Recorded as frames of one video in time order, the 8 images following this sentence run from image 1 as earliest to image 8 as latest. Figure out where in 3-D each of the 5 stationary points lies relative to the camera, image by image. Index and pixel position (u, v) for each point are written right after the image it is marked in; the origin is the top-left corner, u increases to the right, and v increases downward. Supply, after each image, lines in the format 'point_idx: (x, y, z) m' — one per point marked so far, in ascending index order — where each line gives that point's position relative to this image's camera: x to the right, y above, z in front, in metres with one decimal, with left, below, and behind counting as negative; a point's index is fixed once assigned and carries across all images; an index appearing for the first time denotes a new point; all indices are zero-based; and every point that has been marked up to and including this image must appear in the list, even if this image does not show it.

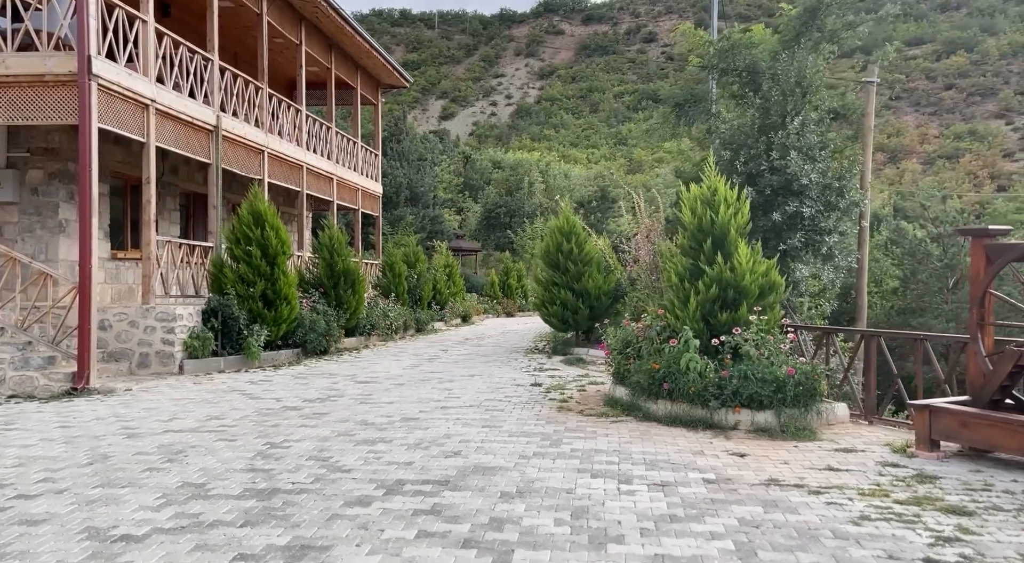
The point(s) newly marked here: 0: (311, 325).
0: (-3.3, -0.7, +12.7) m
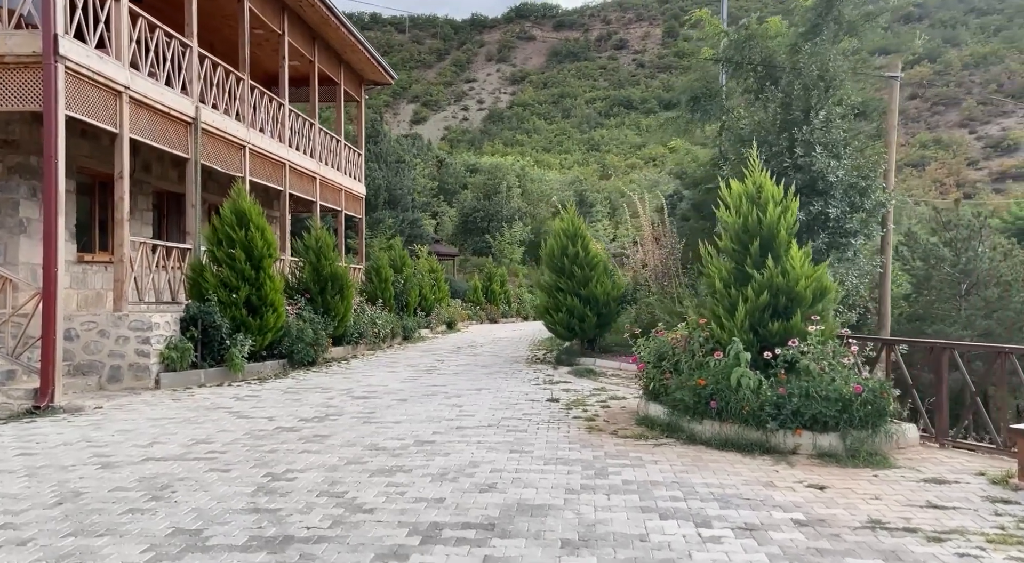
0: (-3.3, -0.8, +11.7) m
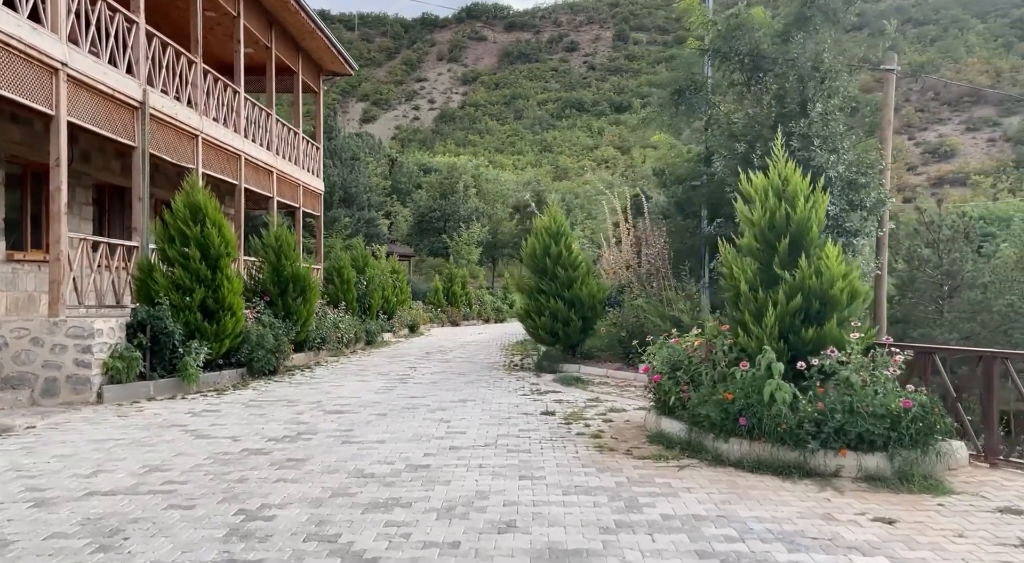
0: (-3.6, -0.8, +10.8) m
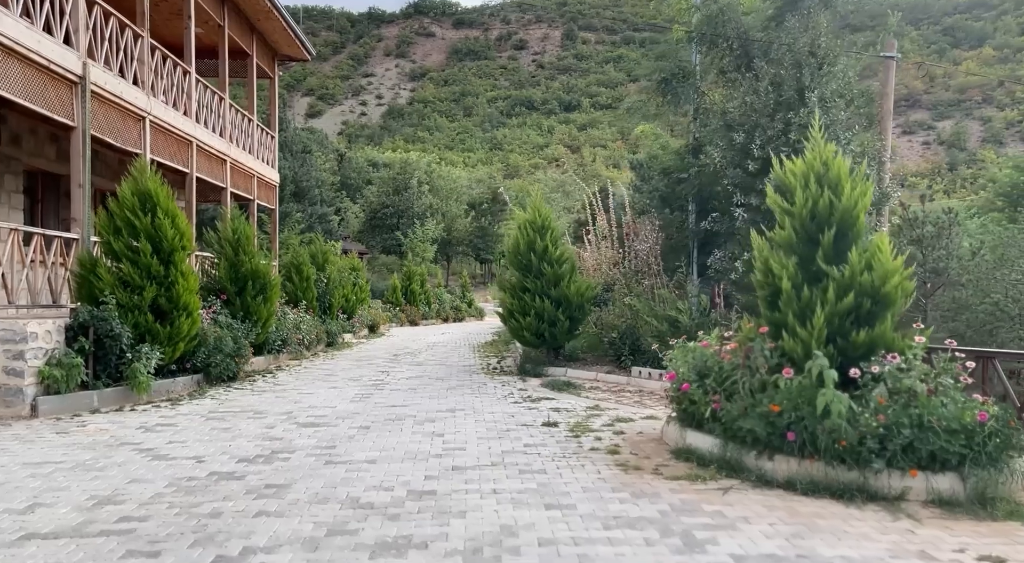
0: (-3.8, -0.8, +9.7) m
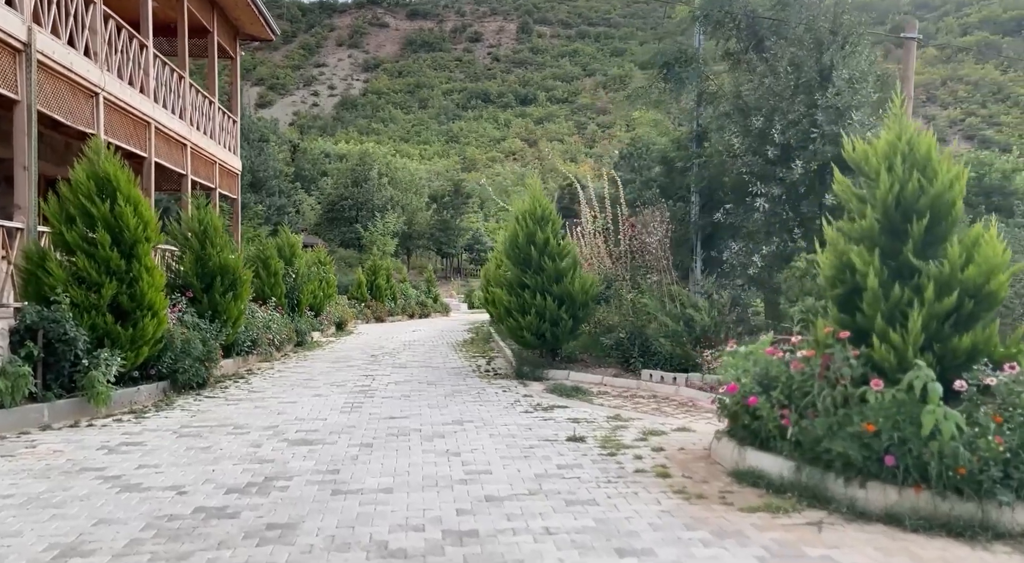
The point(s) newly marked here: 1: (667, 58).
0: (-3.7, -0.7, +8.7) m
1: (+2.3, +3.3, +11.3) m
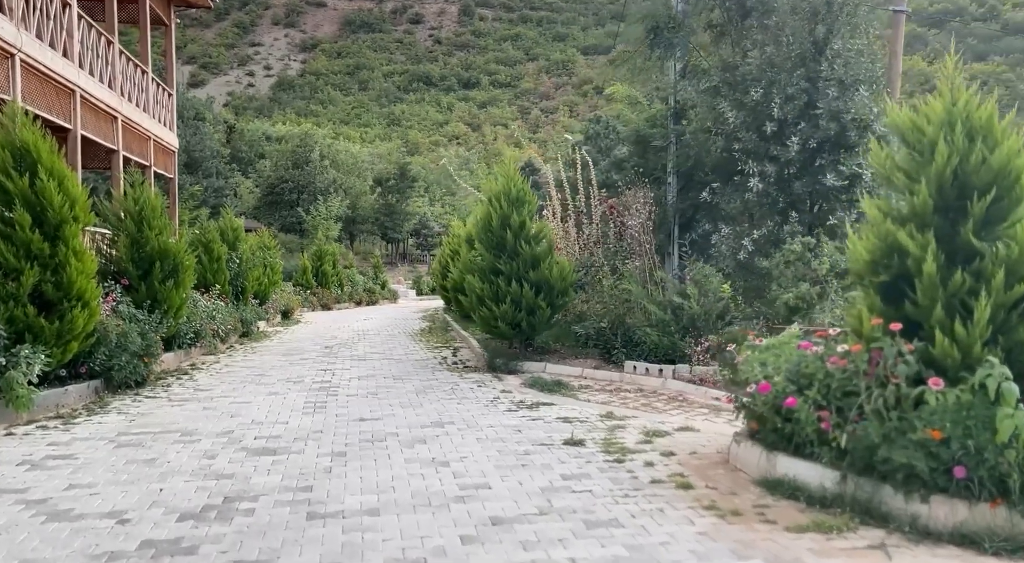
0: (-4.0, -0.6, +7.7) m
1: (+1.9, +3.5, +10.7) m
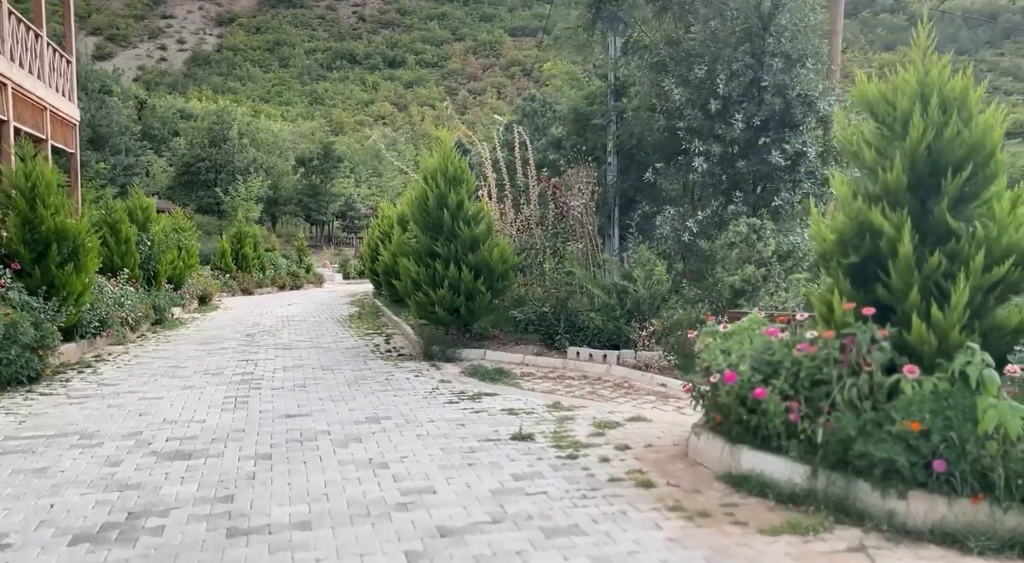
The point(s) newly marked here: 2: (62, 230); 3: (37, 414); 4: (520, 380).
0: (-4.5, -0.5, +6.9) m
1: (+1.0, +3.7, +10.3) m
2: (-4.9, +0.5, +8.4) m
3: (-3.7, -1.0, +6.1) m
4: (+0.1, -1.0, +7.4) m
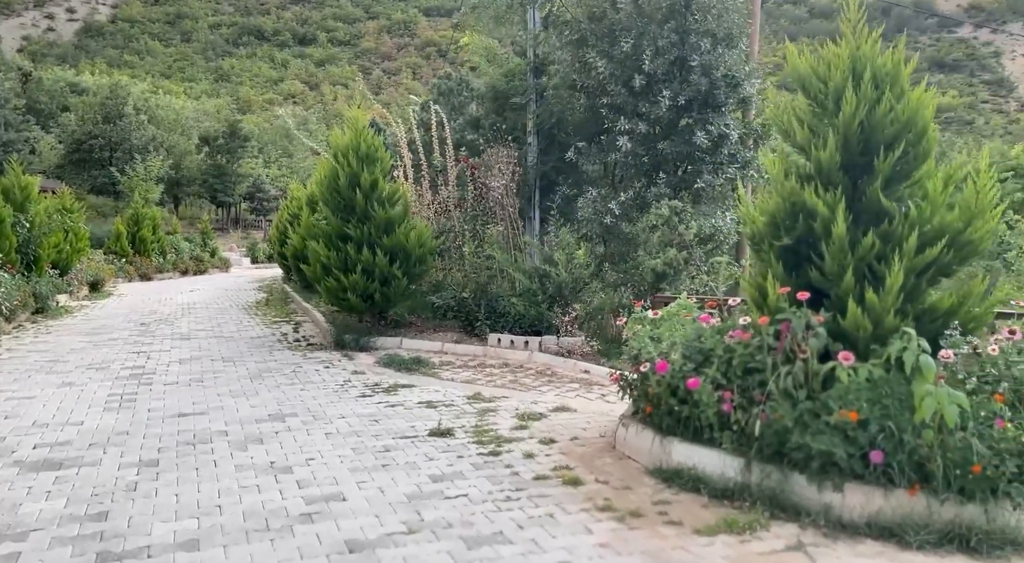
0: (-5.2, -0.4, +6.0) m
1: (-0.1, +3.9, +9.9) m
2: (-5.7, +0.7, +7.4) m
3: (-4.3, -1.0, +5.3) m
4: (-0.7, -0.8, +7.1) m
